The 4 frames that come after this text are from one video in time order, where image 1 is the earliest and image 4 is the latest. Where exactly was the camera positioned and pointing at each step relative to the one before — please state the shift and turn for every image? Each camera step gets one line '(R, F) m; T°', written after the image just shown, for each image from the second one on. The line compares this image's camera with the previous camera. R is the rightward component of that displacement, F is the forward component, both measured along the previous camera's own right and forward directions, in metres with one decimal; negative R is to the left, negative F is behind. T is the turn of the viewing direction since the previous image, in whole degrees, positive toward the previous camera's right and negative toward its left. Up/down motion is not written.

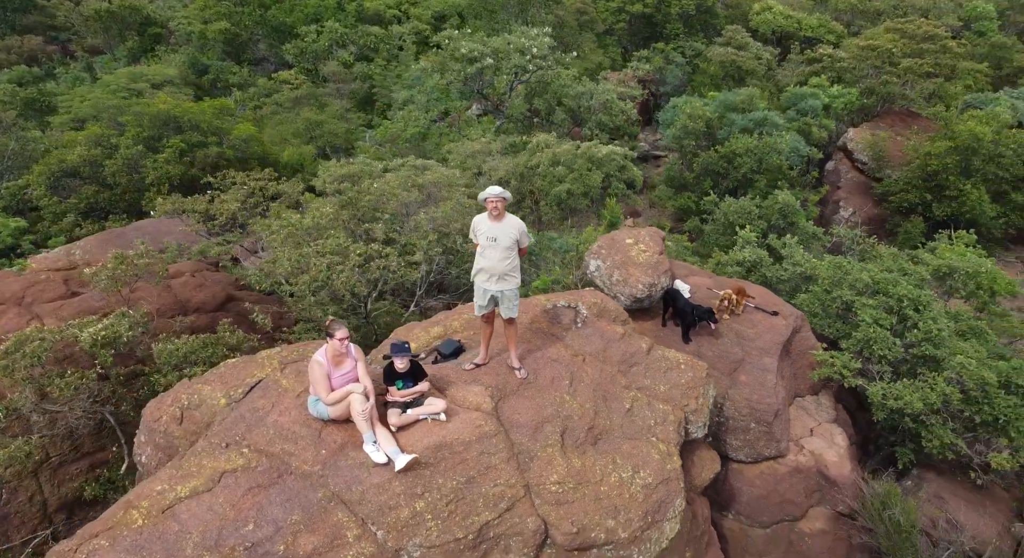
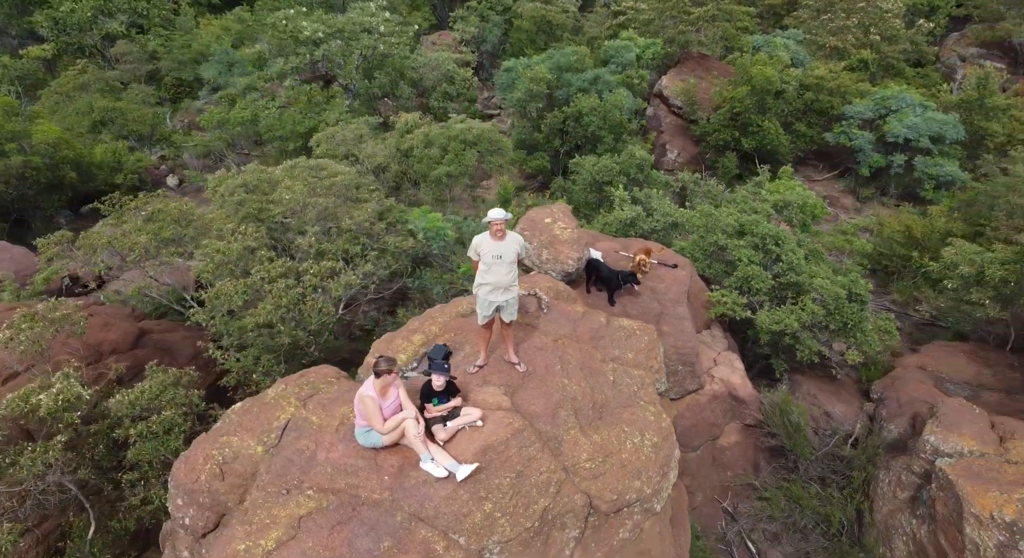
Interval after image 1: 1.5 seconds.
(-1.3, -0.2) m; +14°
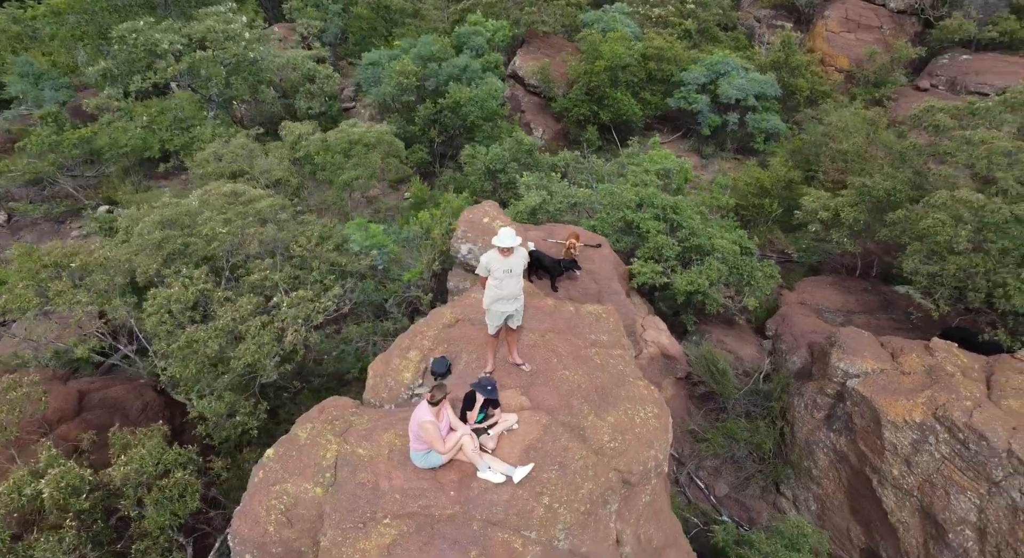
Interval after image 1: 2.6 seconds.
(-1.3, -0.3) m; +12°
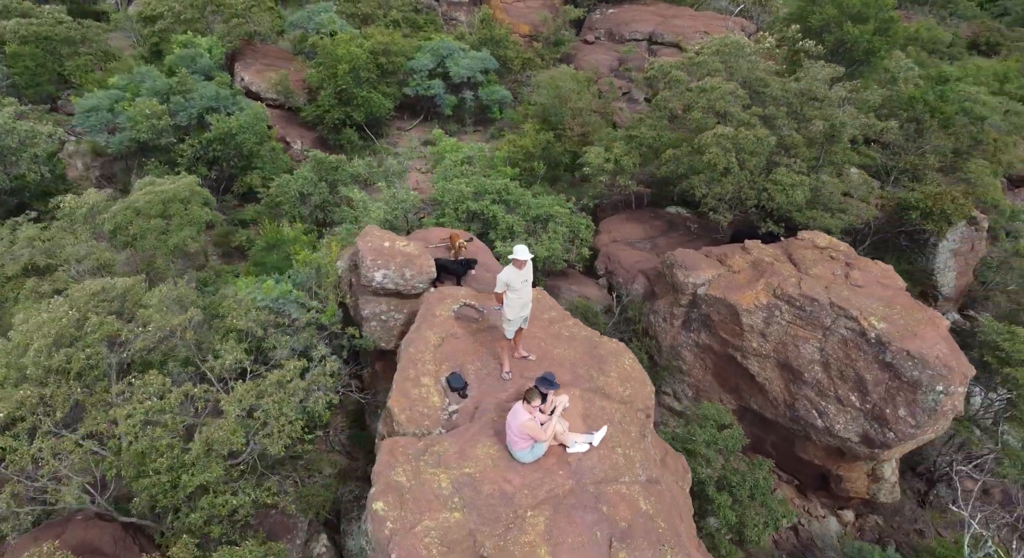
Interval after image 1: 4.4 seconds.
(-2.5, -0.5) m; +20°
